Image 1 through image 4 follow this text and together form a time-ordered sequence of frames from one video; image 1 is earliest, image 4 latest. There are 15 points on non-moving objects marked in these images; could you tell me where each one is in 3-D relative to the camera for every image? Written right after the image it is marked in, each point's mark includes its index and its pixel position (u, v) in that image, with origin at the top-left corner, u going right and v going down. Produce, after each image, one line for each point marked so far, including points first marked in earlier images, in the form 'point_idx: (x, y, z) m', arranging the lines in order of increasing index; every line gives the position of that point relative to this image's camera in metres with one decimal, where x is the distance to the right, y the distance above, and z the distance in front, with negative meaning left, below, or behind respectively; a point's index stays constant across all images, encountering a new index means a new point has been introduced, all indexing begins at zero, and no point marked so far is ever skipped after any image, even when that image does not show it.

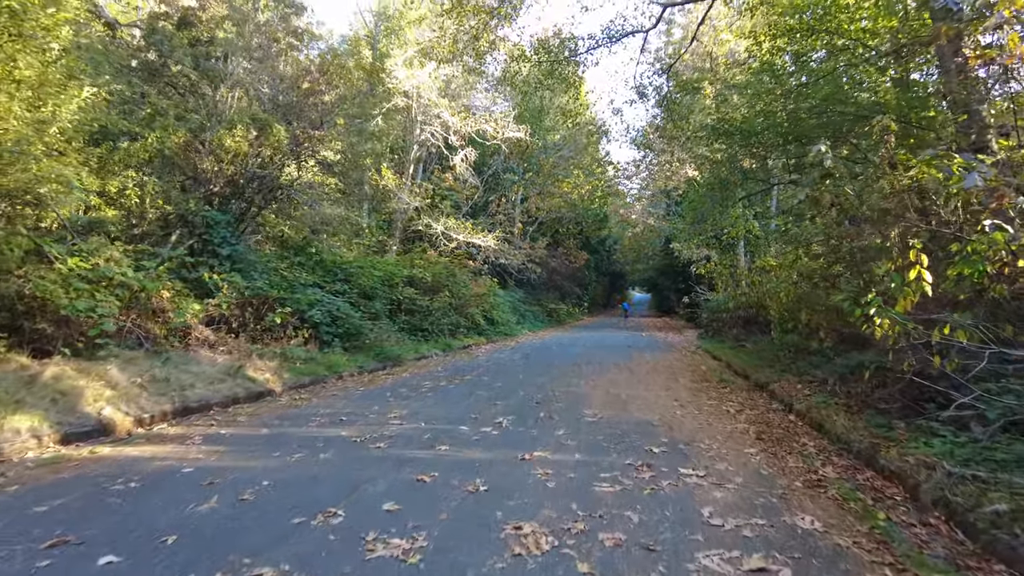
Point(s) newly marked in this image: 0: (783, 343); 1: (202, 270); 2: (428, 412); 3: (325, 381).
0: (+5.2, -1.1, +12.6) m
1: (-5.1, +0.3, +10.8) m
2: (-0.9, -1.4, +7.1) m
3: (-2.9, -1.5, +10.1) m
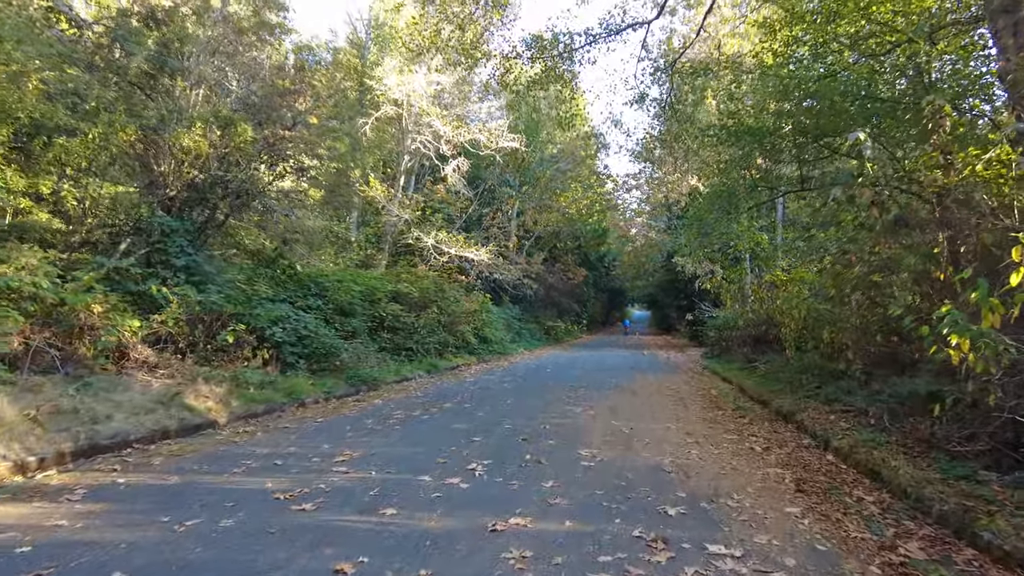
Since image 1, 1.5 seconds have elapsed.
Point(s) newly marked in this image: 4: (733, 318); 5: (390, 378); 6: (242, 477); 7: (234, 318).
0: (+5.0, -1.3, +11.3) m
1: (-5.3, +0.1, +9.6) m
2: (-1.1, -1.5, +5.8) m
3: (-3.1, -1.7, +8.8) m
4: (+6.4, -0.9, +19.1) m
5: (-2.3, -1.7, +12.4) m
6: (-2.1, -1.4, +5.0) m
7: (-4.3, -0.5, +10.1) m
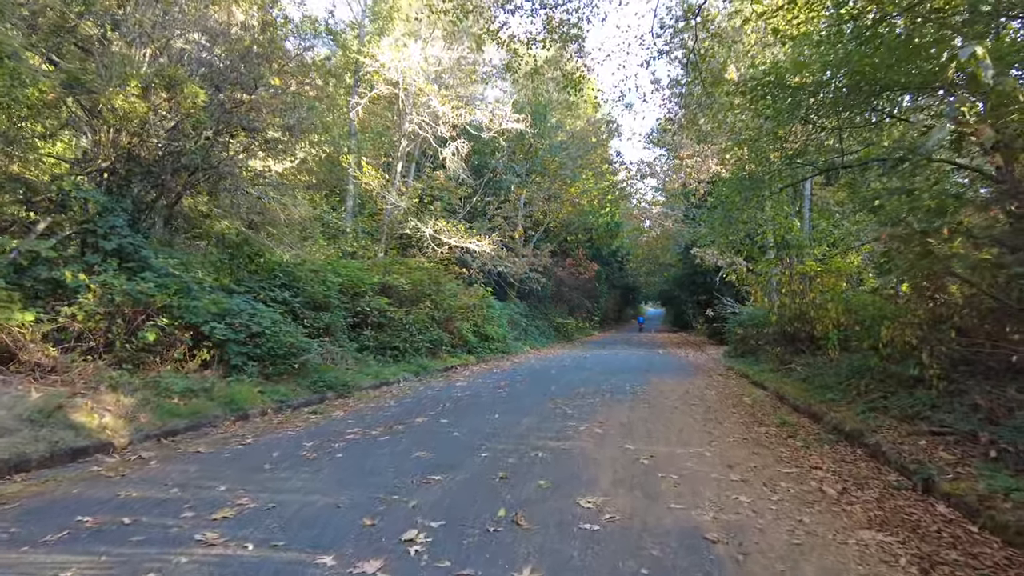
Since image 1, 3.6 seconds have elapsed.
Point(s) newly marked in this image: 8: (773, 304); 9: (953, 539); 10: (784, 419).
0: (+4.9, -1.2, +9.4) m
1: (-5.4, +0.3, +7.9) m
2: (-1.3, -1.3, +4.0) m
3: (-3.2, -1.5, +7.0) m
4: (+6.5, -0.7, +17.1) m
5: (-2.4, -1.5, +10.7) m
6: (-2.3, -1.3, +3.2) m
7: (-4.4, -0.3, +8.4) m
8: (+6.3, -0.4, +15.6) m
9: (+2.4, -1.4, +3.6) m
10: (+3.3, -1.6, +7.9) m
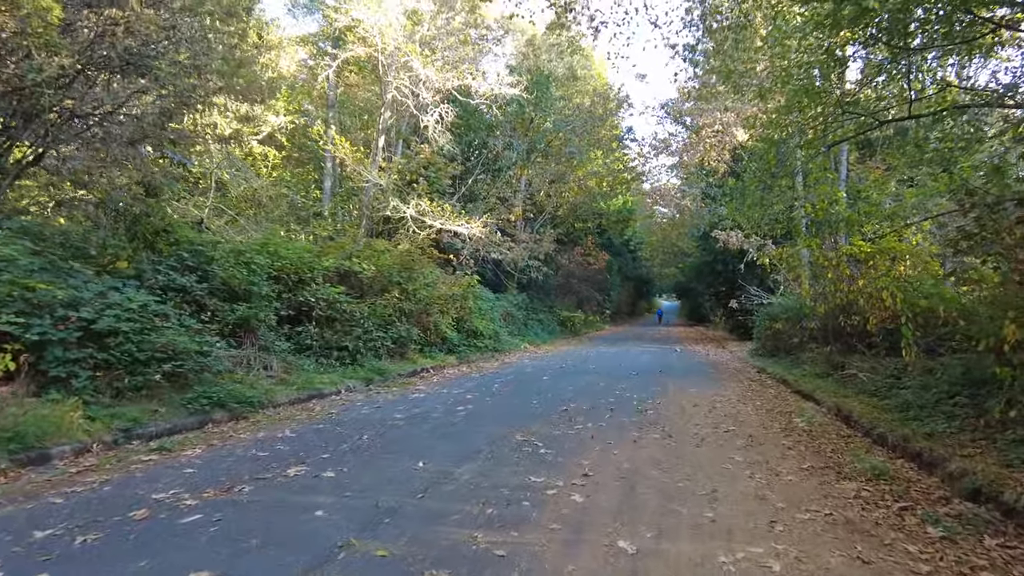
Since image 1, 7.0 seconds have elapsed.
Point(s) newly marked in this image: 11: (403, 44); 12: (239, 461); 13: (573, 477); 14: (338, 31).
0: (+4.4, -0.9, +6.5) m
1: (-5.9, +0.4, +5.2) m
2: (-1.9, -1.1, +1.2) m
3: (-3.7, -1.3, +4.3) m
4: (+6.2, -0.4, +14.2) m
5: (-2.8, -1.3, +7.9) m
6: (-2.9, -1.1, +0.5) m
7: (-4.9, -0.1, +5.7) m
8: (+6.0, -0.1, +12.7) m
9: (+1.8, -1.2, +0.8) m
10: (+2.8, -1.4, +5.1) m
11: (-3.2, +7.0, +18.7) m
12: (-2.1, -1.3, +5.1) m
13: (+0.4, -1.3, +4.6) m
14: (-5.2, +7.6, +19.3) m
